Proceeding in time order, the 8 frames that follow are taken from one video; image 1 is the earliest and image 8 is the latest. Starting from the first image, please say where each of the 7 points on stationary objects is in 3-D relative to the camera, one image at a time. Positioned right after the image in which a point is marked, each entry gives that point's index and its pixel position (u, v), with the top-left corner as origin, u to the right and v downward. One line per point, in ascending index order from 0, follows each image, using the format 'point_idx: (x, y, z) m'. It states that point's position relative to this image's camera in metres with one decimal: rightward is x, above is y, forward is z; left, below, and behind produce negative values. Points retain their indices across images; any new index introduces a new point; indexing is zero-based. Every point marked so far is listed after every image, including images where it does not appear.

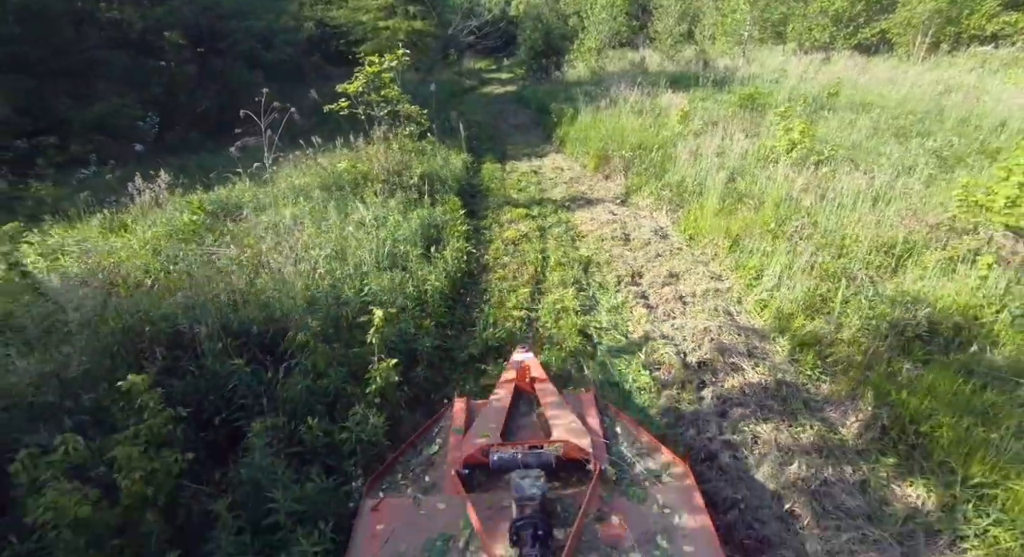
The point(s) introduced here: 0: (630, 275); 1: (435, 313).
0: (+1.2, 0.0, +5.4) m
1: (-0.6, -0.3, +4.3) m
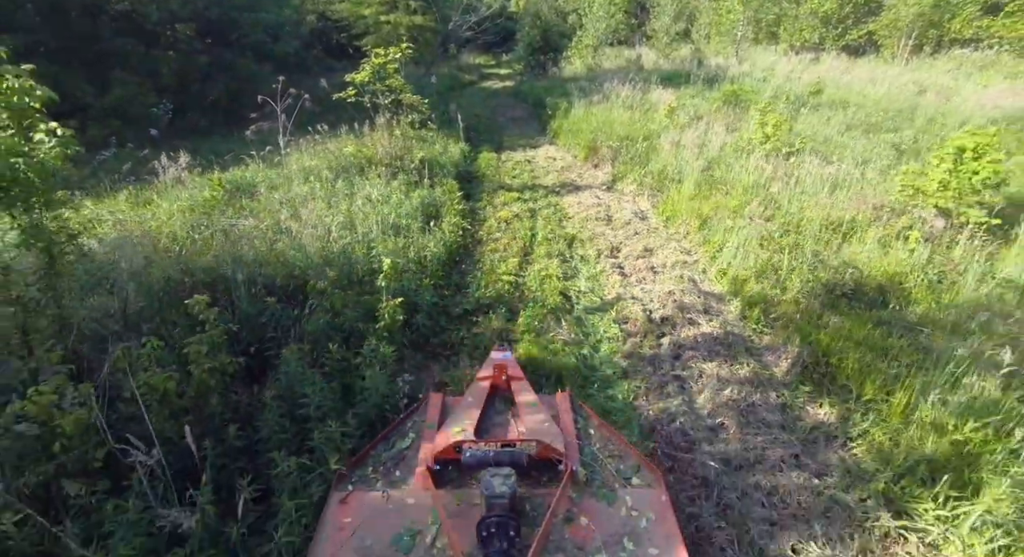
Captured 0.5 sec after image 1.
0: (+1.1, +0.3, +6.1) m
1: (-0.7, +0.1, +4.9) m
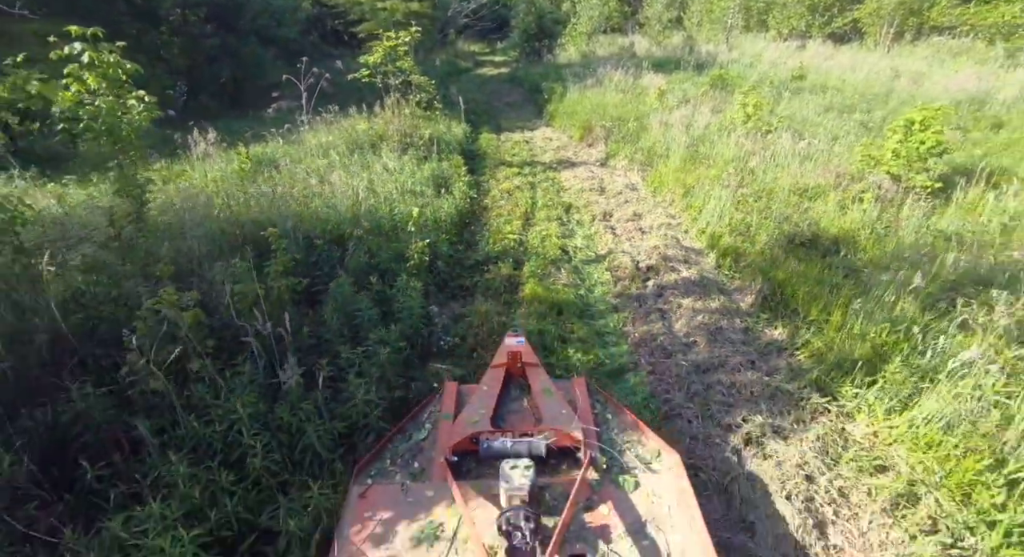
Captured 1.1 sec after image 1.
0: (+1.1, +0.8, +6.8) m
1: (-0.7, +0.5, +5.6) m
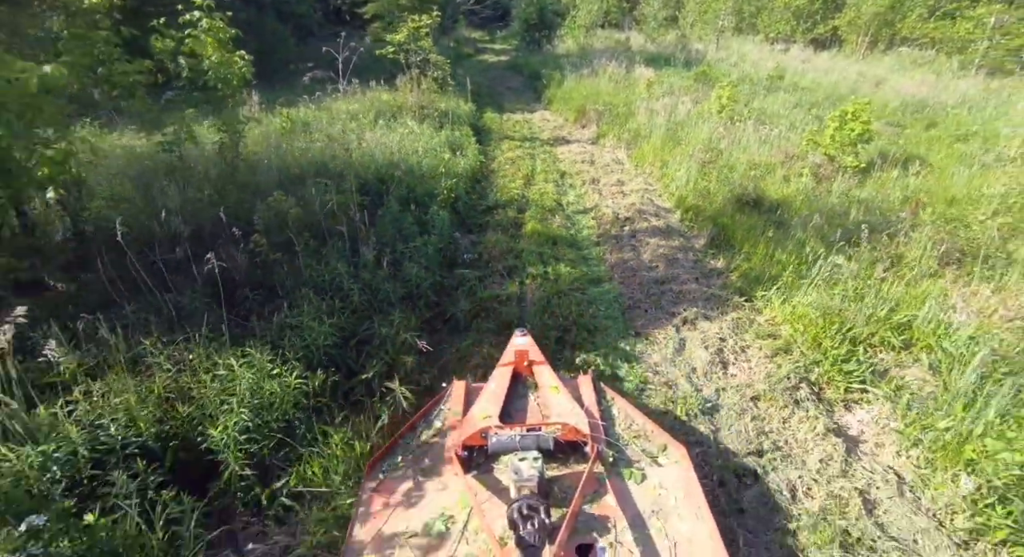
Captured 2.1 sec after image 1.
0: (+1.2, +1.5, +8.1) m
1: (-0.6, +1.3, +6.9) m
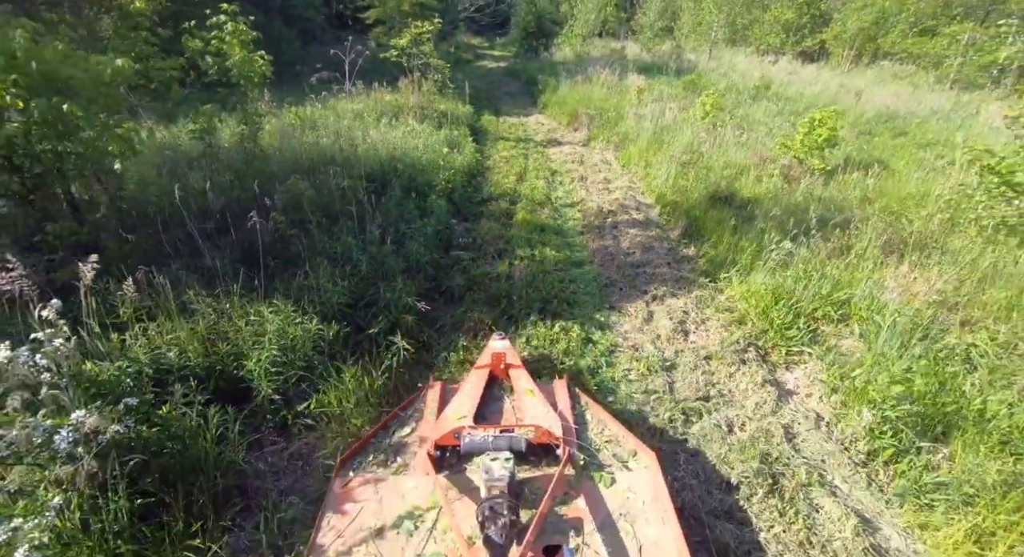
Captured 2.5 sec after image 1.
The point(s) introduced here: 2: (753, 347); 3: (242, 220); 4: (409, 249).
0: (+1.1, +1.6, +8.7) m
1: (-0.7, +1.5, +7.5) m
2: (+1.9, -0.5, +4.3) m
3: (-2.2, +0.5, +4.3) m
4: (-0.9, +0.3, +4.8) m
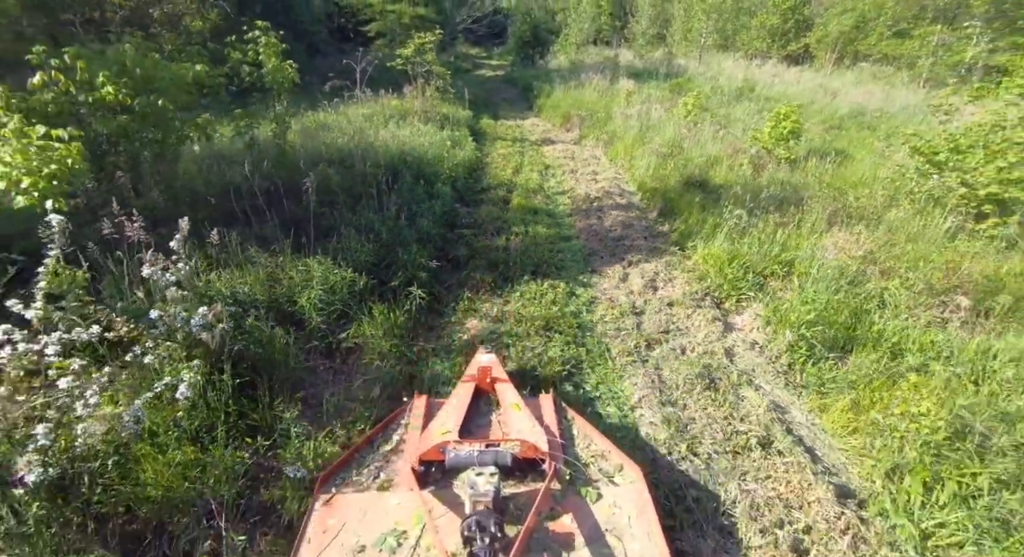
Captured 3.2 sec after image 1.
0: (+1.0, +1.9, +9.6) m
1: (-0.8, +1.7, +8.4) m
2: (+1.9, -0.2, +5.2) m
3: (-2.2, +0.8, +5.2) m
4: (-1.0, +0.6, +5.7) m
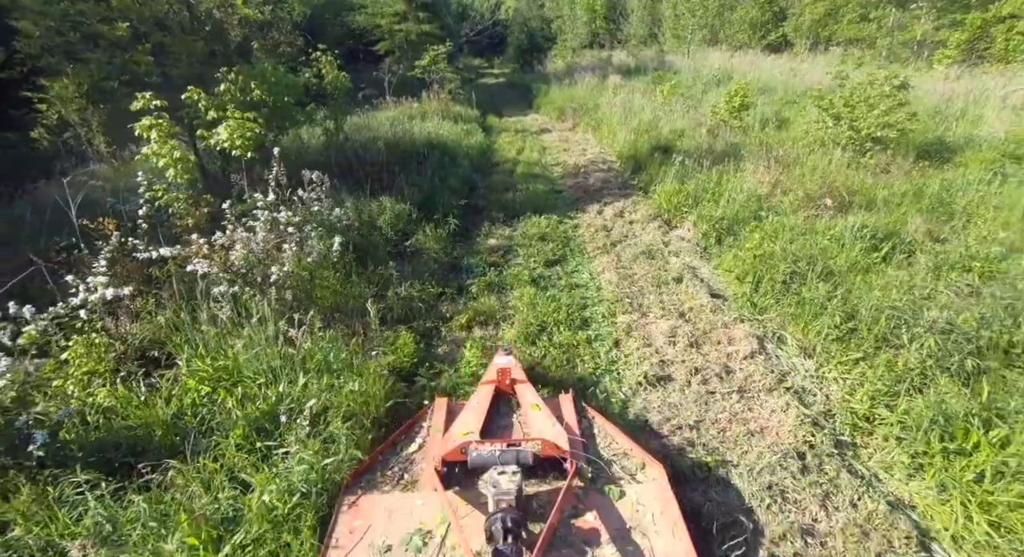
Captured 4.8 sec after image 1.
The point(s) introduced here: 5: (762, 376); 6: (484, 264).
0: (+1.1, +2.8, +11.7) m
1: (-0.7, +2.5, +10.5) m
2: (+2.0, +0.8, +7.2) m
3: (-2.2, +1.5, +7.3) m
4: (-0.9, +1.4, +7.8) m
5: (+1.7, -0.7, +3.6) m
6: (-0.3, +0.2, +5.8) m
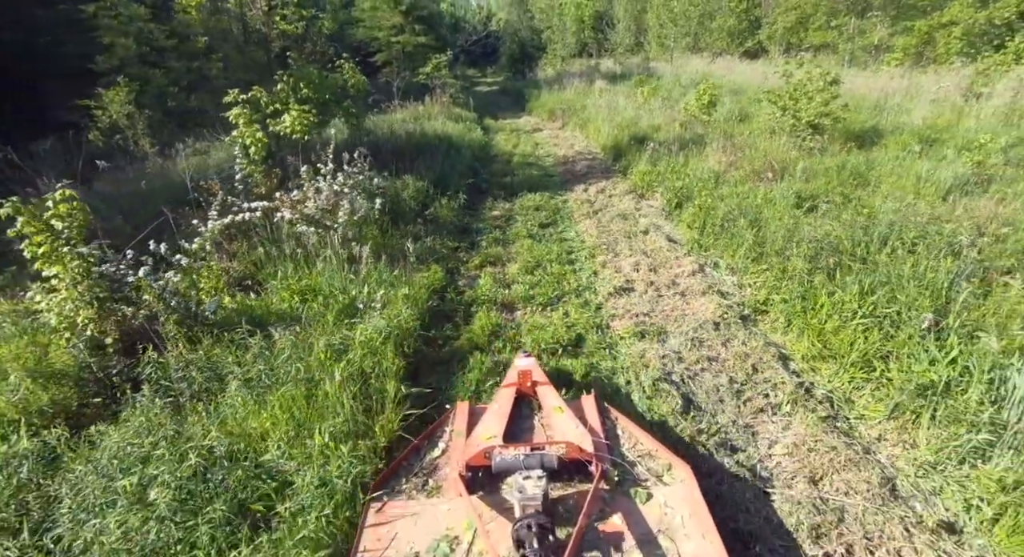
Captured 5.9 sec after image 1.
0: (+1.0, +3.2, +13.1) m
1: (-0.8, +2.9, +11.9) m
2: (+1.9, +1.3, +8.6) m
3: (-2.2, +2.0, +8.7) m
4: (-0.9, +1.9, +9.2) m
5: (+1.7, -0.1, +5.0) m
6: (-0.3, +0.7, +7.2) m
